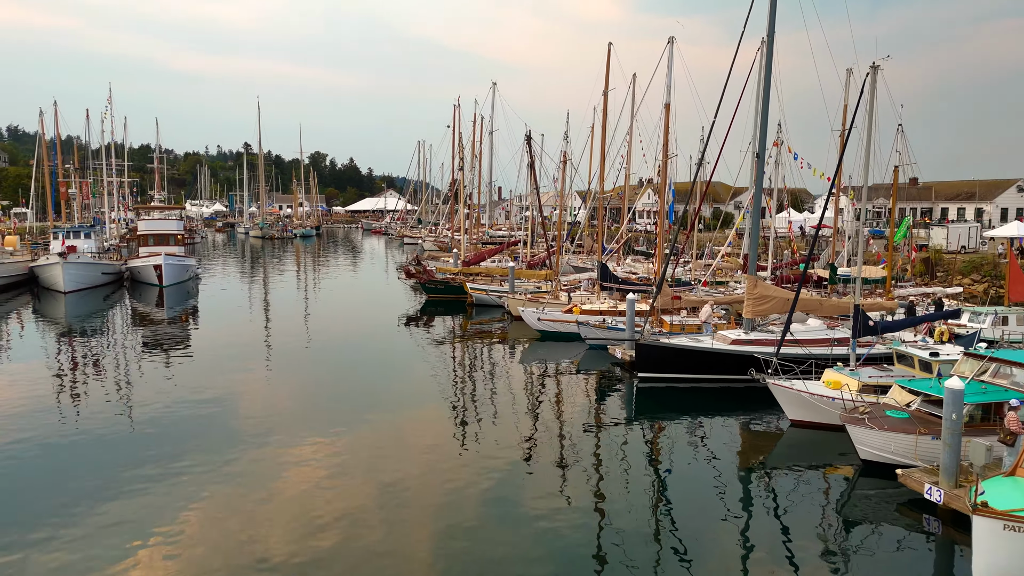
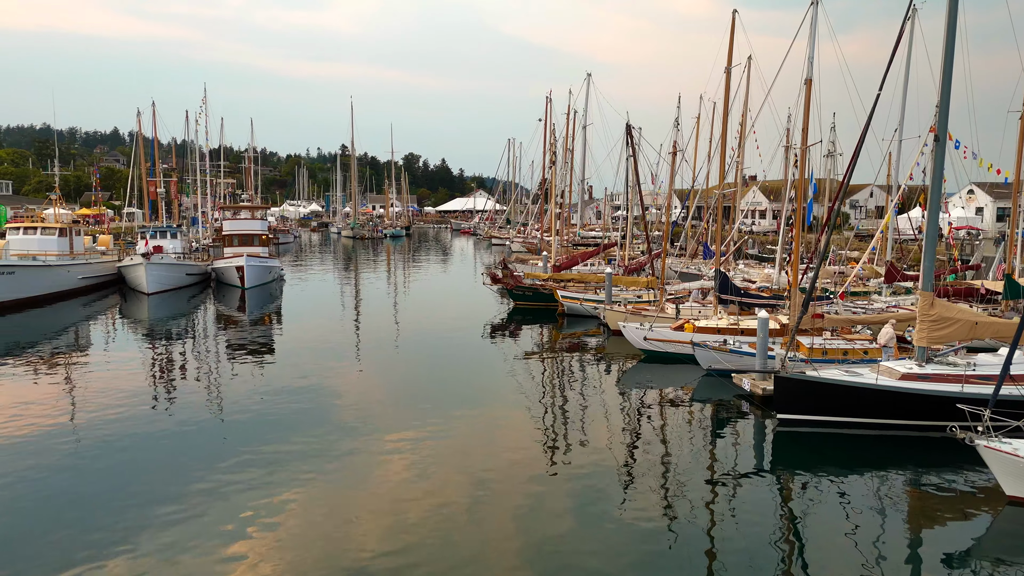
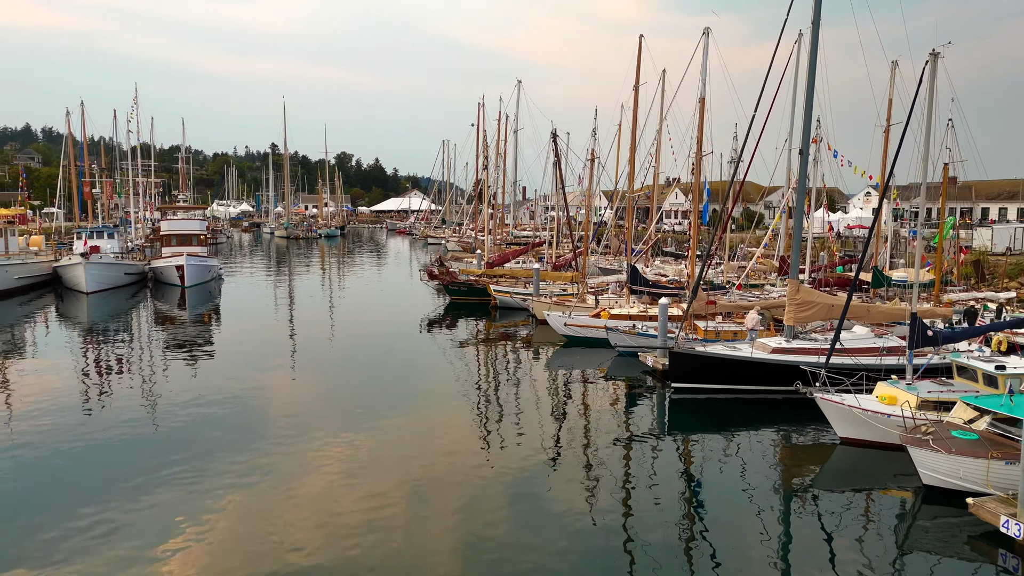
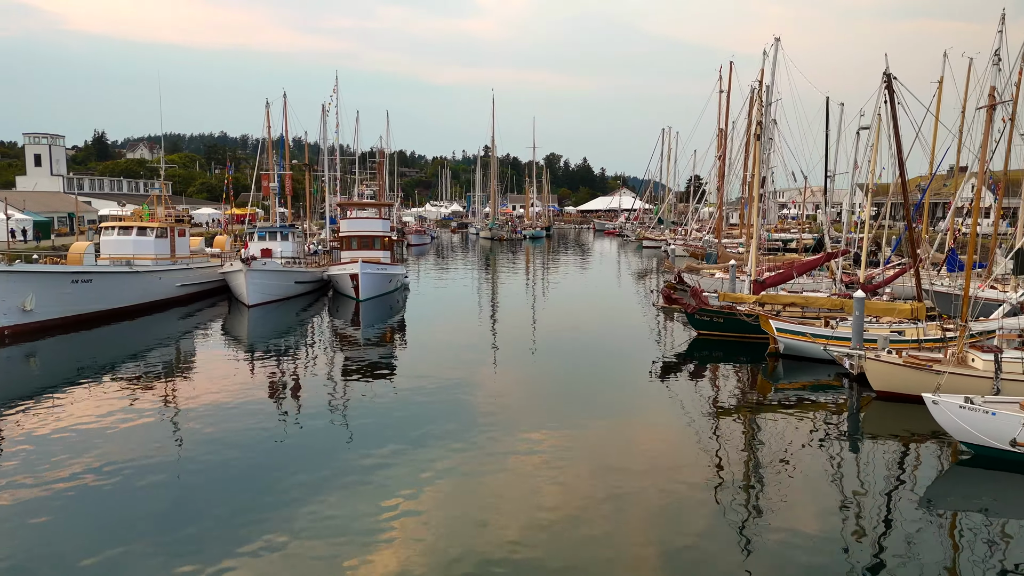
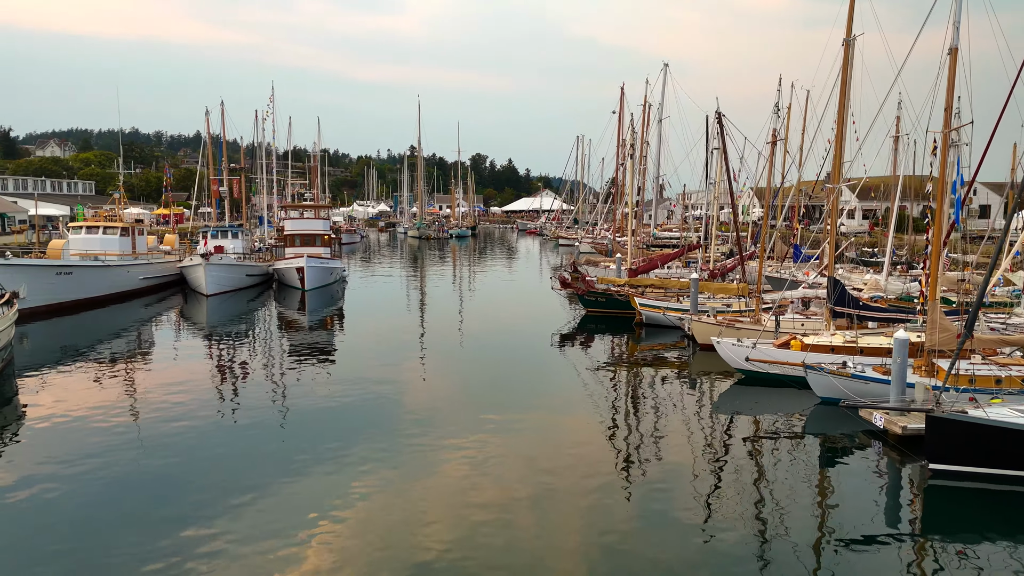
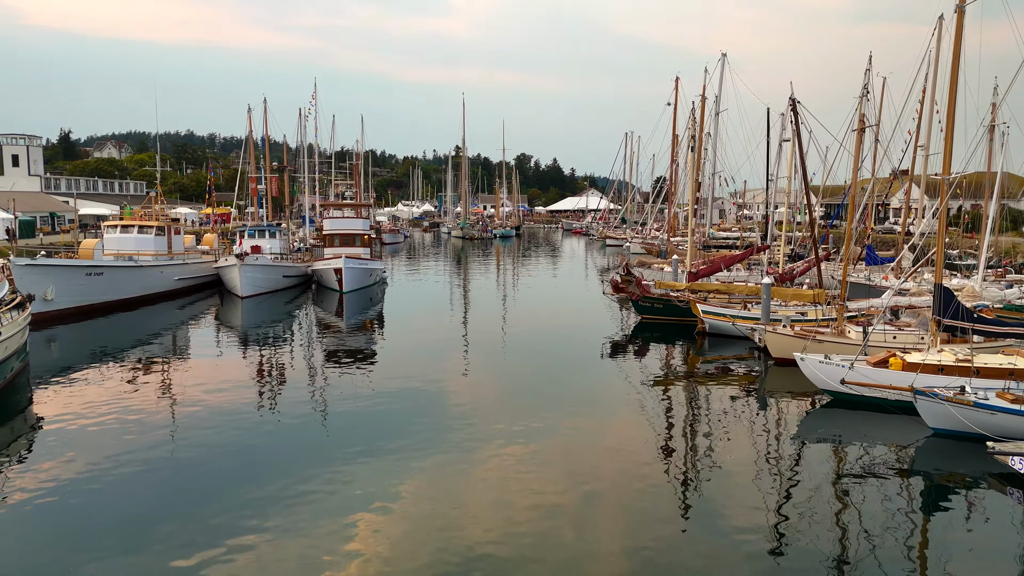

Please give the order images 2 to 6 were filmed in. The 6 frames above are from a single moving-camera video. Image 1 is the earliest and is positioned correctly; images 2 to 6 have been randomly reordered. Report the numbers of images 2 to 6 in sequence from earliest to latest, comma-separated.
3, 2, 5, 6, 4
